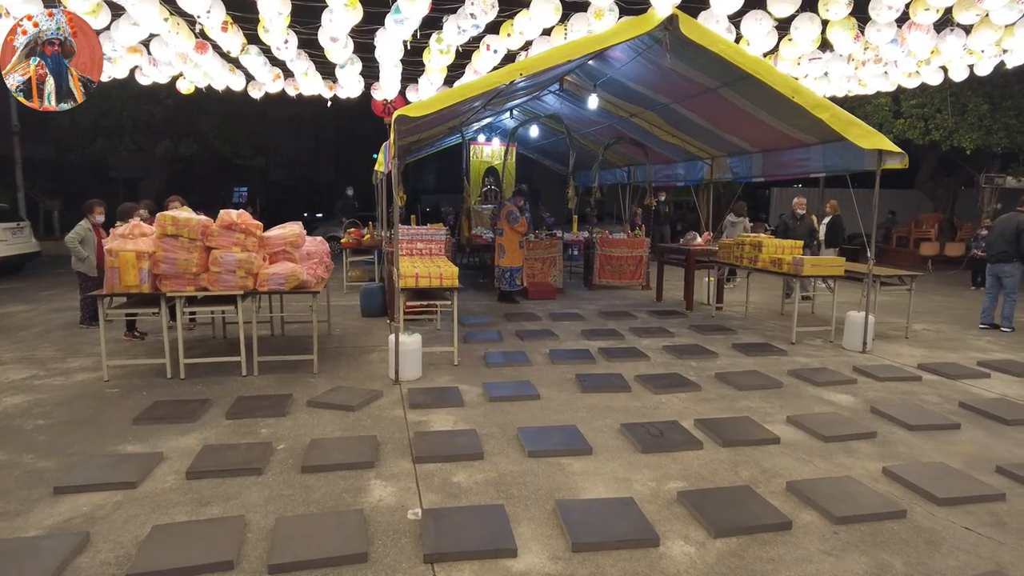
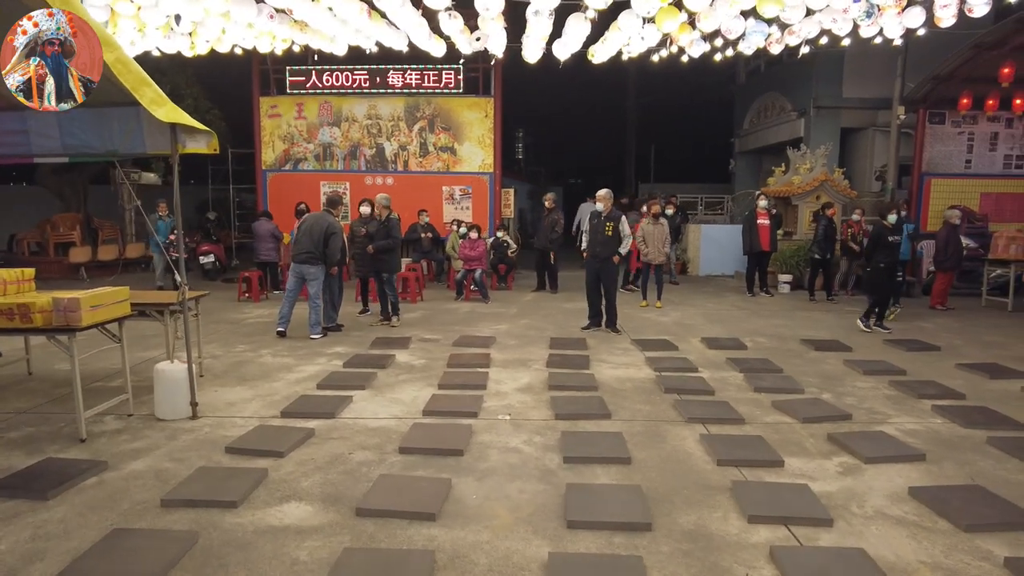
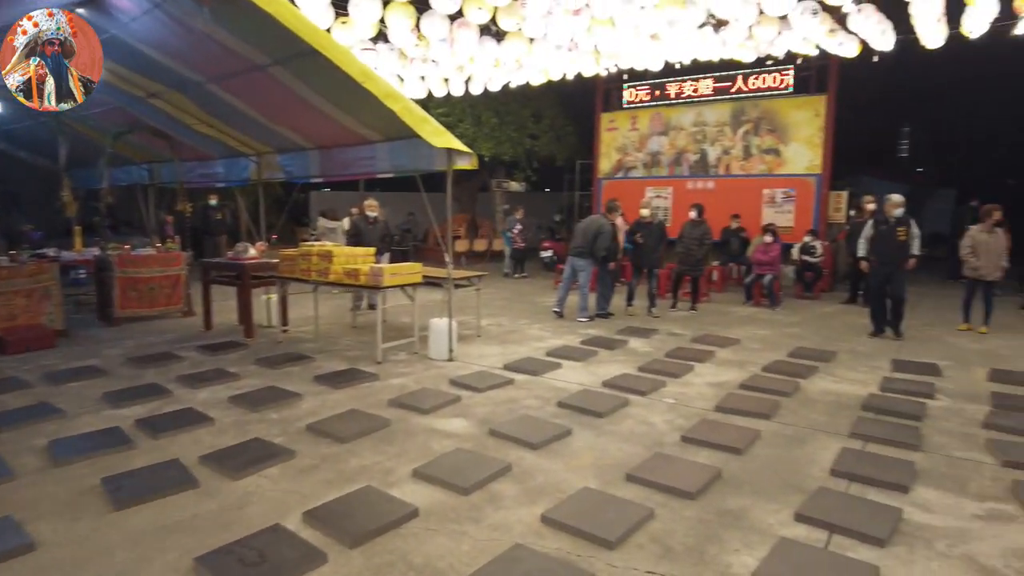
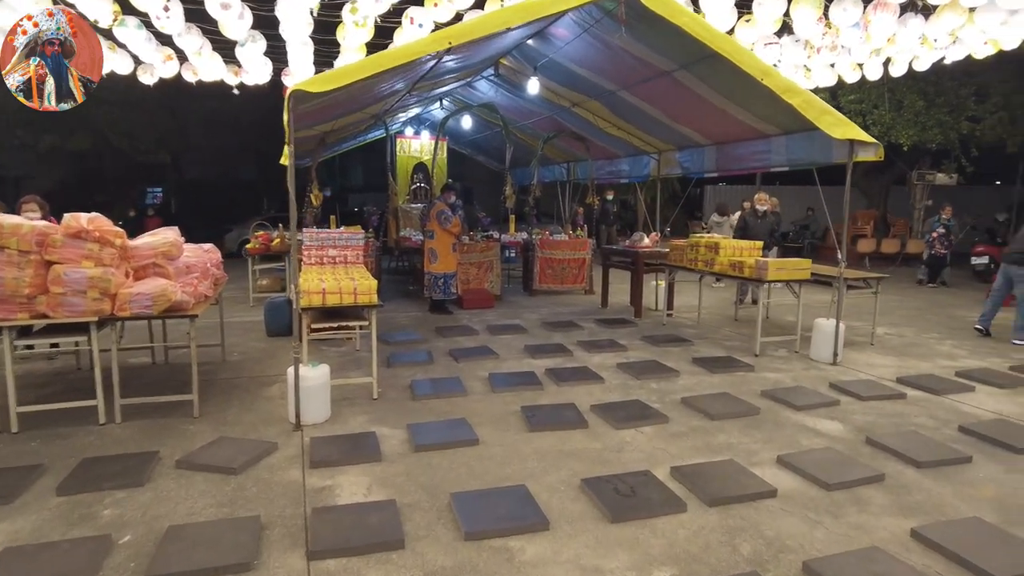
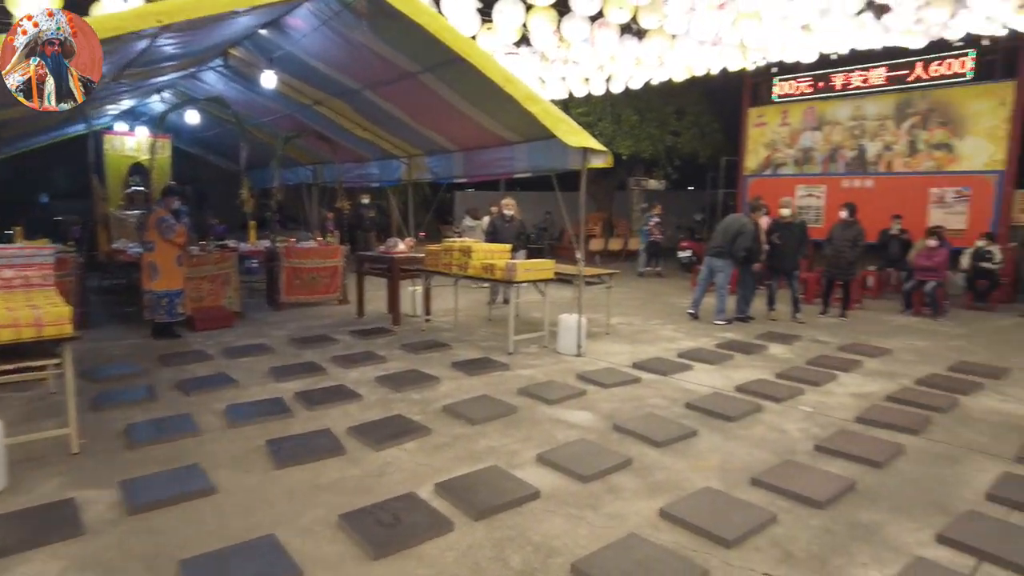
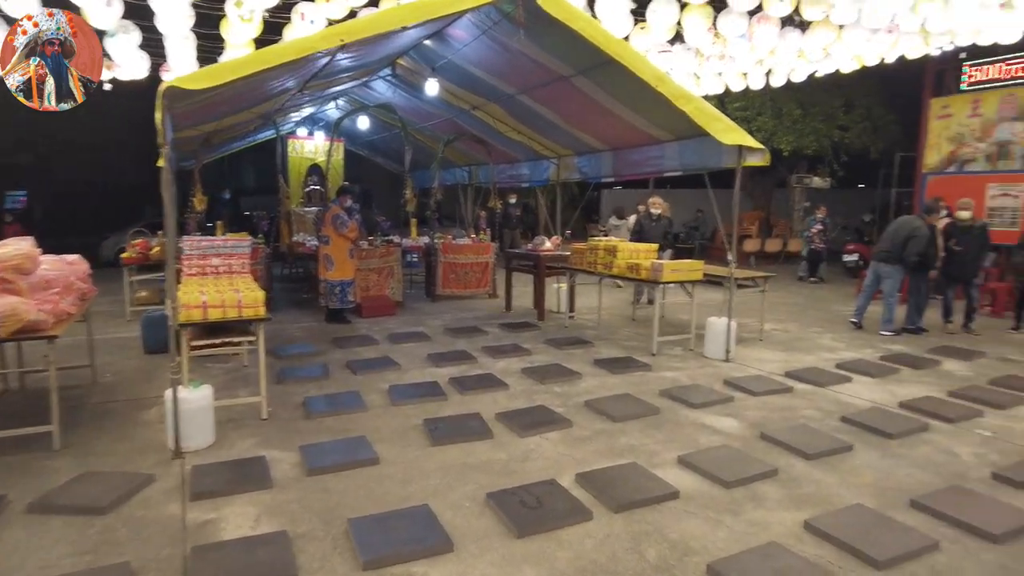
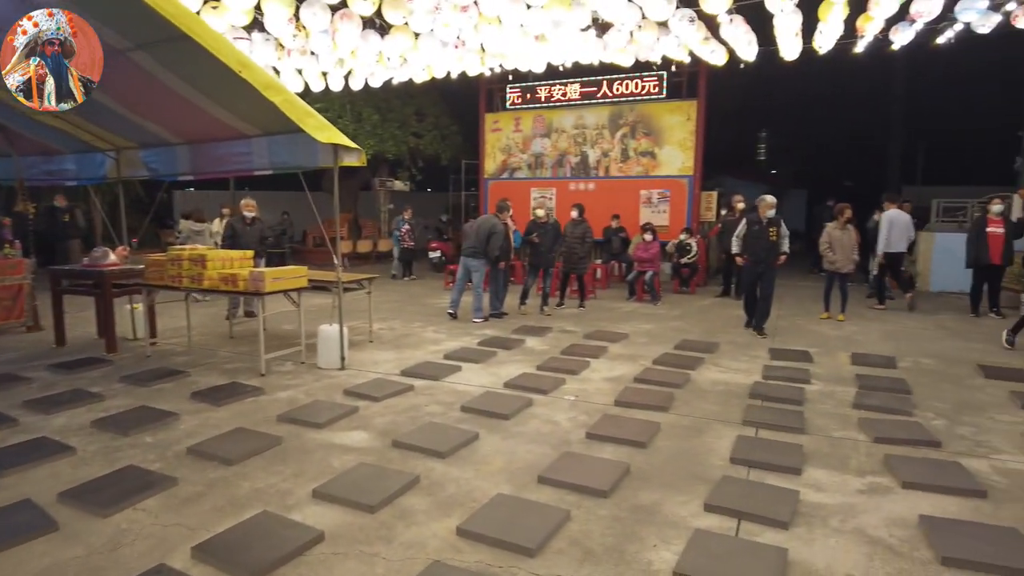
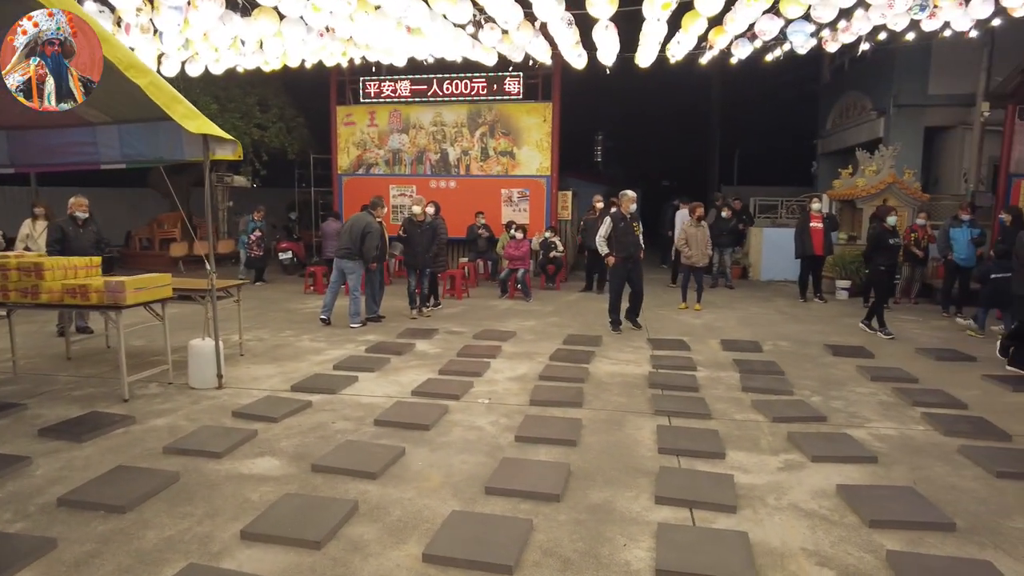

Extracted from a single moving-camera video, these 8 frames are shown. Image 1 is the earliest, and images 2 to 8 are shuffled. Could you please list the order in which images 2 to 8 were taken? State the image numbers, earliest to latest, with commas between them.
4, 6, 5, 3, 7, 8, 2
